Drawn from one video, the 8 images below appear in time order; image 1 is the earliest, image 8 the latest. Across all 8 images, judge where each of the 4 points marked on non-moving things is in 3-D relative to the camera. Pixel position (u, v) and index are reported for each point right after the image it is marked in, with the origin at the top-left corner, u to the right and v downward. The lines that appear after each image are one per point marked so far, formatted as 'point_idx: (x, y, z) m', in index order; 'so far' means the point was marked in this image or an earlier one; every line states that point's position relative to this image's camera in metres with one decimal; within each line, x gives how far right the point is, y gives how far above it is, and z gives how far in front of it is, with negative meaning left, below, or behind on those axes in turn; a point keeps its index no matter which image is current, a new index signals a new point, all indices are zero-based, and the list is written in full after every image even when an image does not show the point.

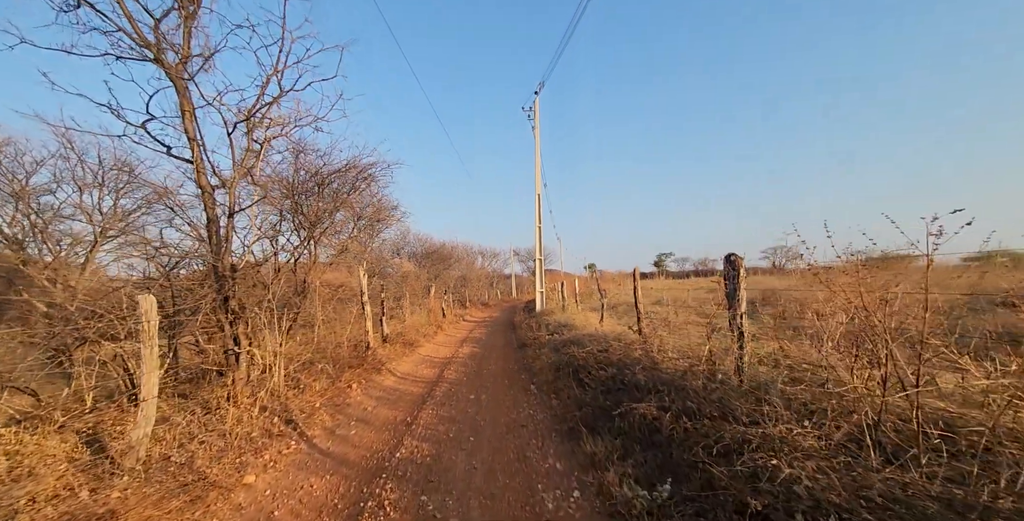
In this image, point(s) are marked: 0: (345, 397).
0: (-2.7, -2.2, +6.4) m
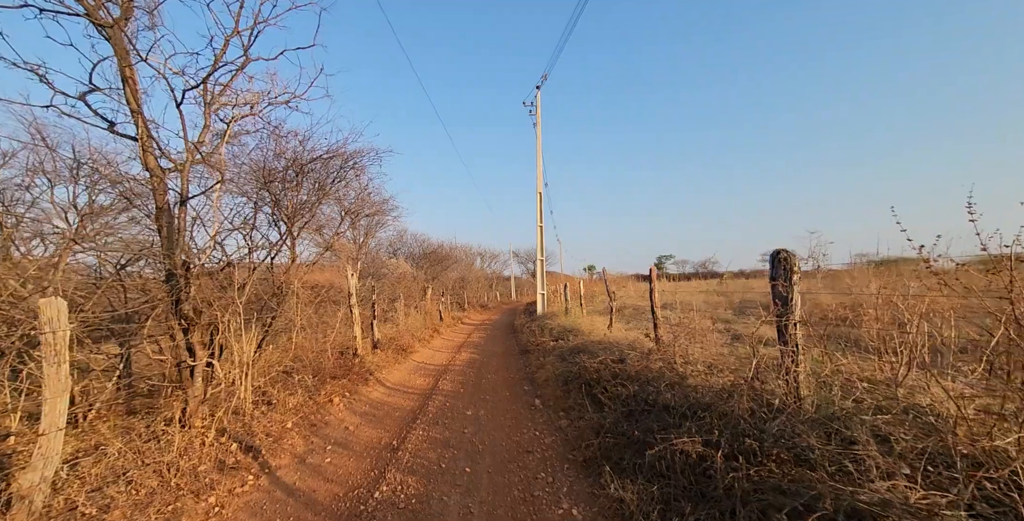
0: (-2.6, -2.2, +5.6) m
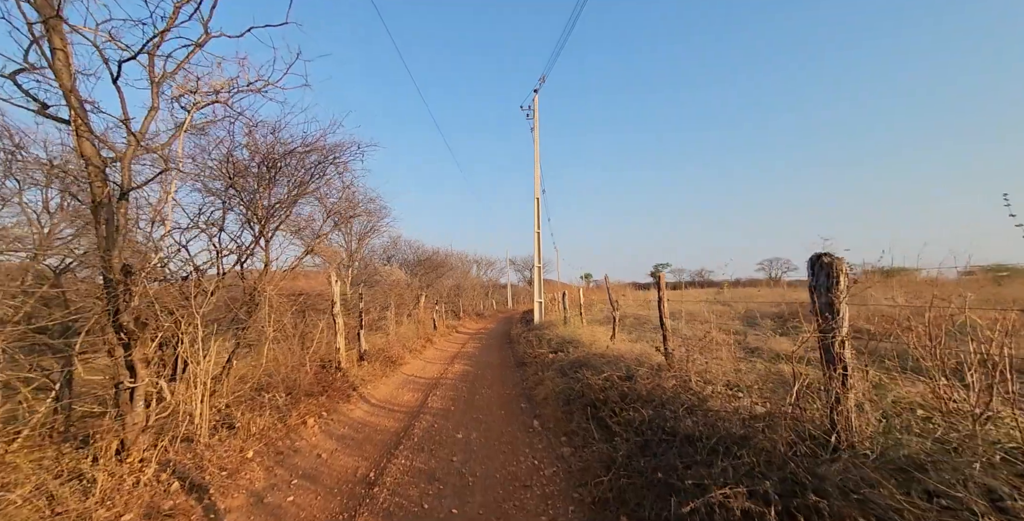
0: (-2.7, -2.2, +5.0) m
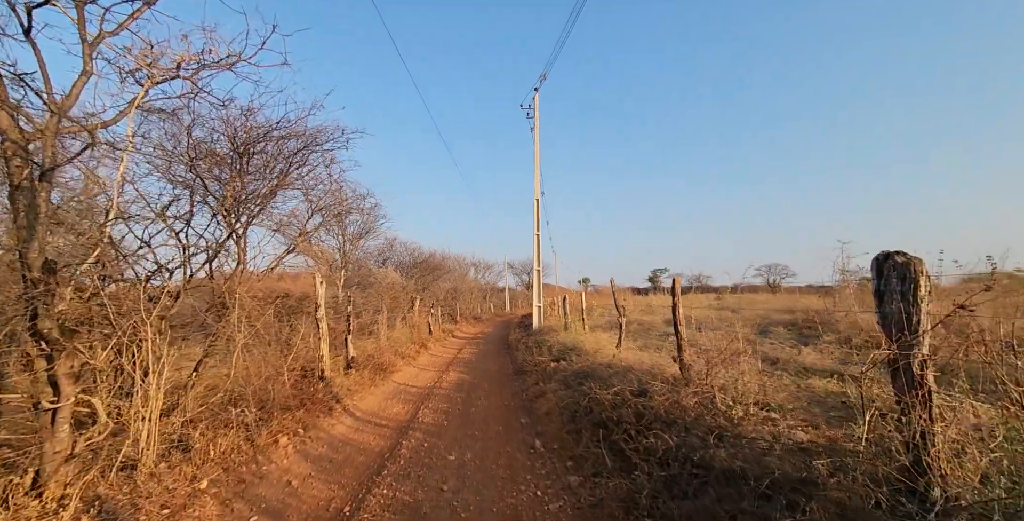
0: (-2.7, -2.2, +4.3) m
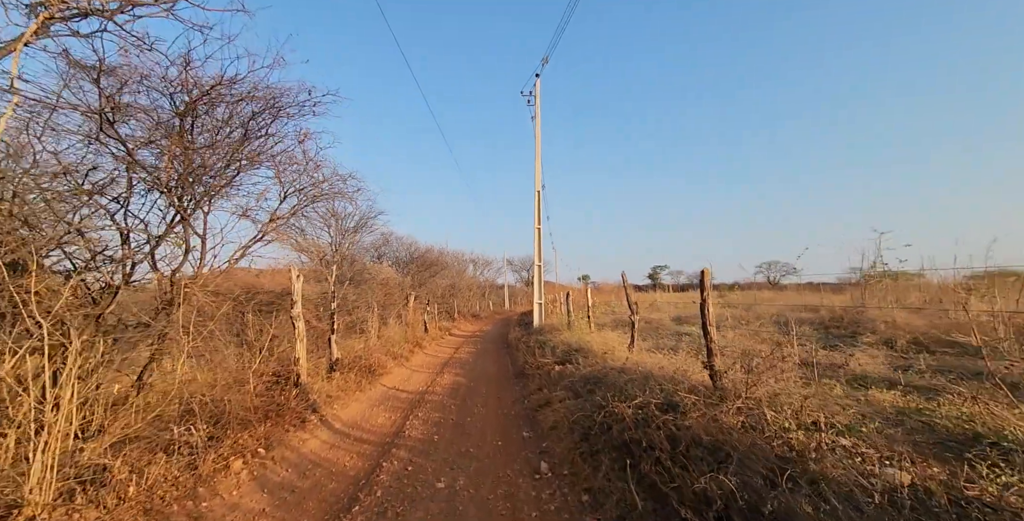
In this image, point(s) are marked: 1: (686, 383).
0: (-2.7, -2.1, +3.5) m
1: (+2.1, -1.5, +4.8) m
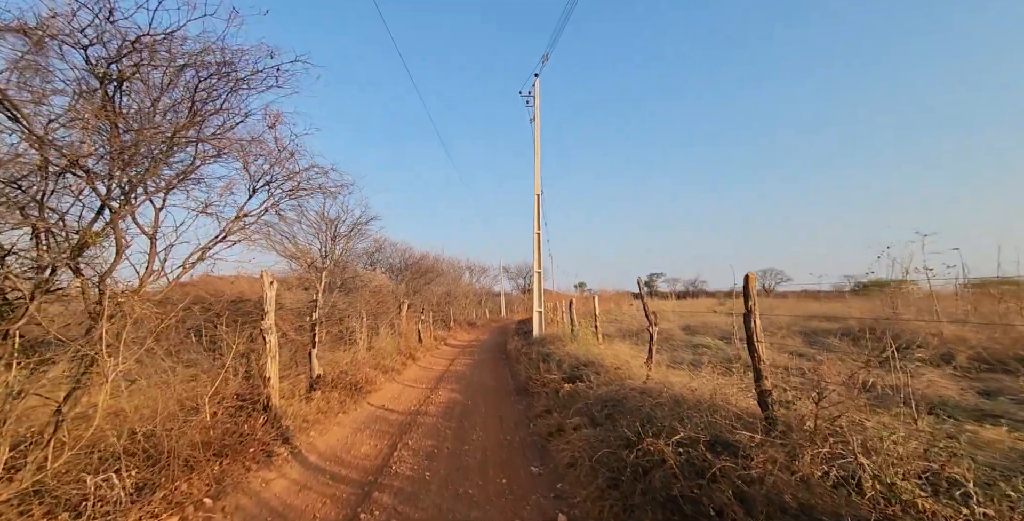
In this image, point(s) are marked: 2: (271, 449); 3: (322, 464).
0: (-2.6, -2.1, +2.6) m
1: (+2.2, -1.5, +3.9) m
2: (-2.9, -2.3, +4.8) m
3: (-2.3, -2.5, +4.9) m
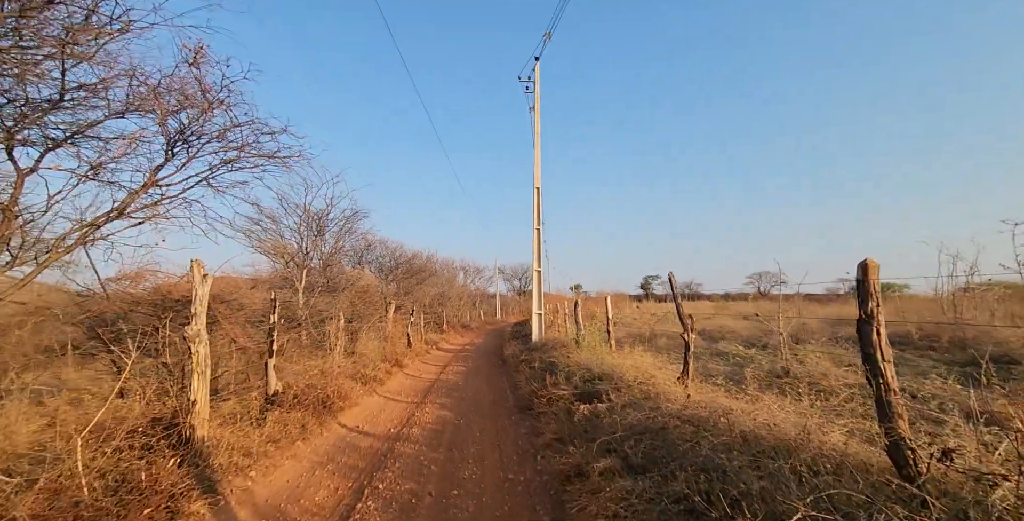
0: (-2.5, -1.9, +1.2) m
1: (+2.3, -1.4, +2.6) m
2: (-2.9, -2.1, +3.4) m
3: (-2.3, -2.3, +3.5) m
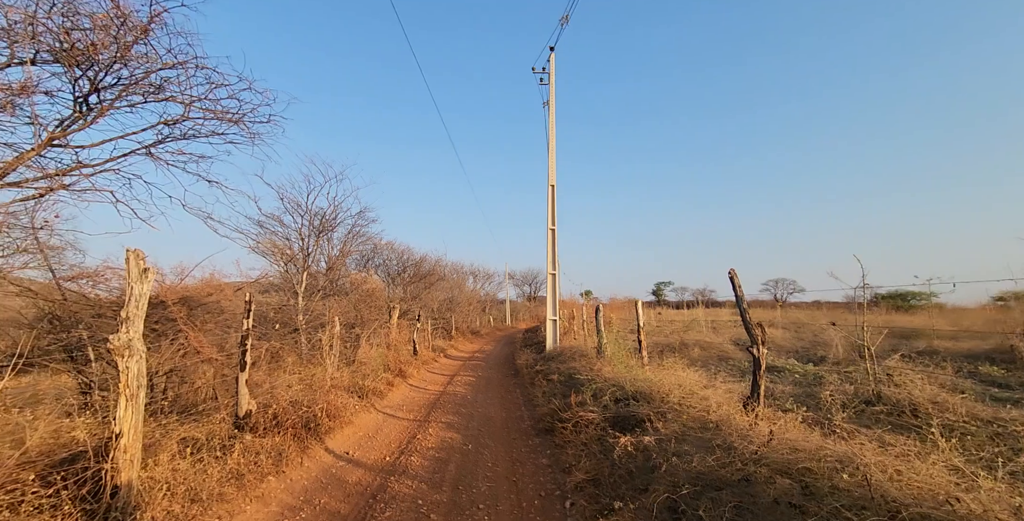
0: (-2.4, -1.8, +0.2) m
1: (+2.4, -1.3, +1.5) m
2: (-2.7, -2.0, +2.4) m
3: (-2.1, -2.2, +2.5) m
